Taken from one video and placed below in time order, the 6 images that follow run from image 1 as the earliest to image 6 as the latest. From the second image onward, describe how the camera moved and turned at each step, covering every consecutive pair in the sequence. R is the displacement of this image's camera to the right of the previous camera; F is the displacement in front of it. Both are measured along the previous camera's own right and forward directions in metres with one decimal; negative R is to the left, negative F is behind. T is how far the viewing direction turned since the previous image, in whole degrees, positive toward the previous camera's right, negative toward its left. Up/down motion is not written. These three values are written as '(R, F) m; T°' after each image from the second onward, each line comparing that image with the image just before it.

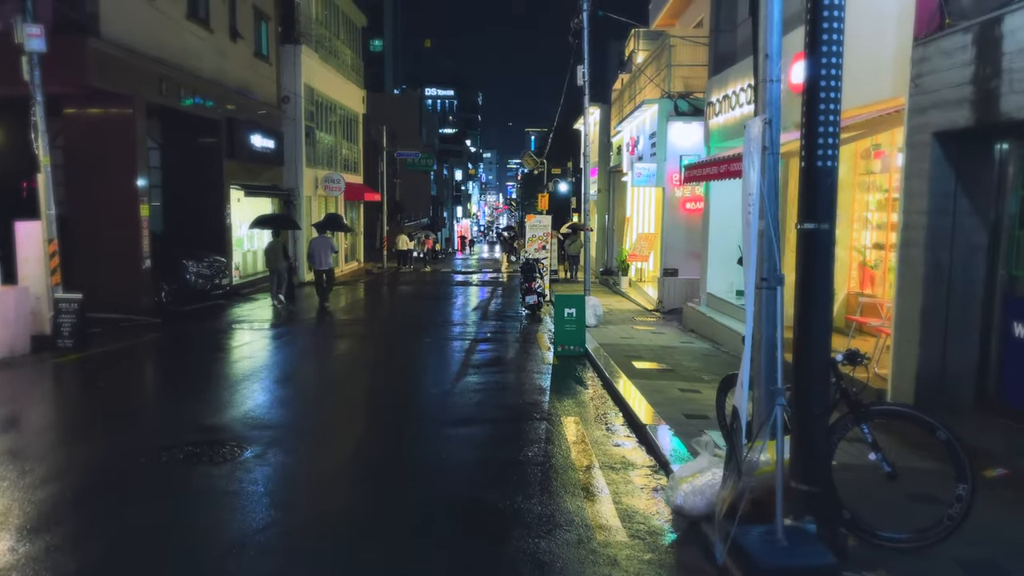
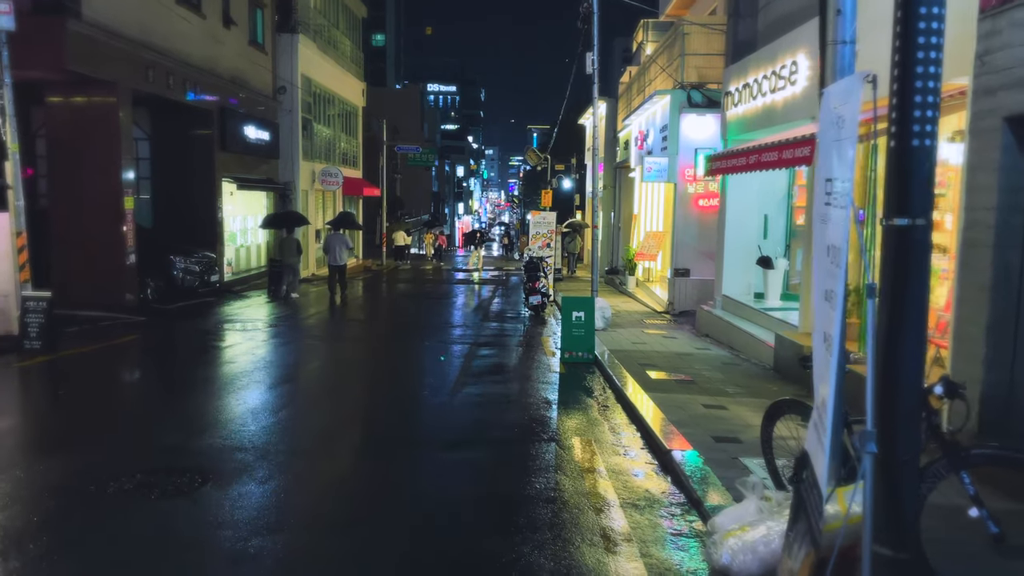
(0.0, +1.0) m; 0°
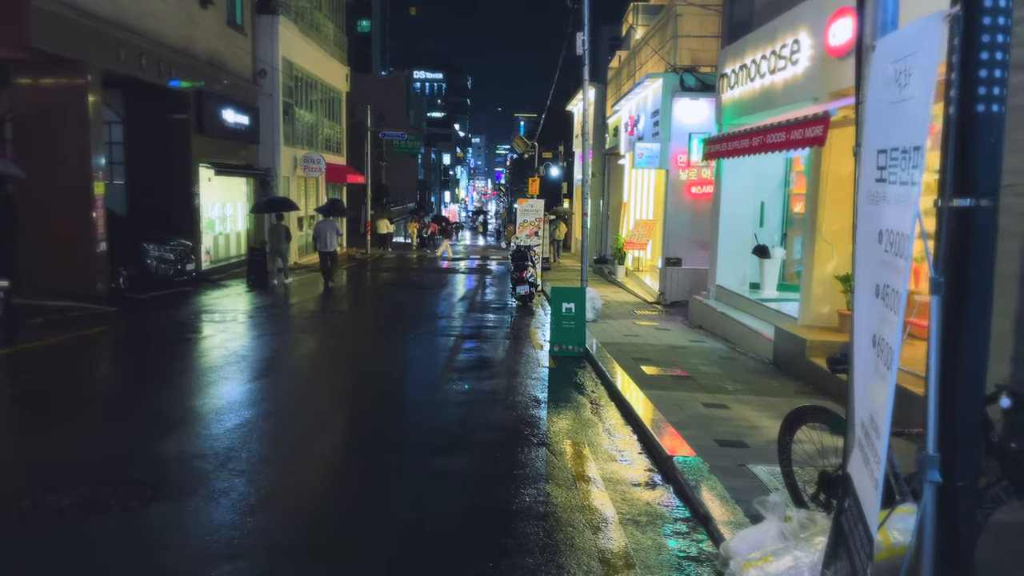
(0.0, +0.6) m; +1°
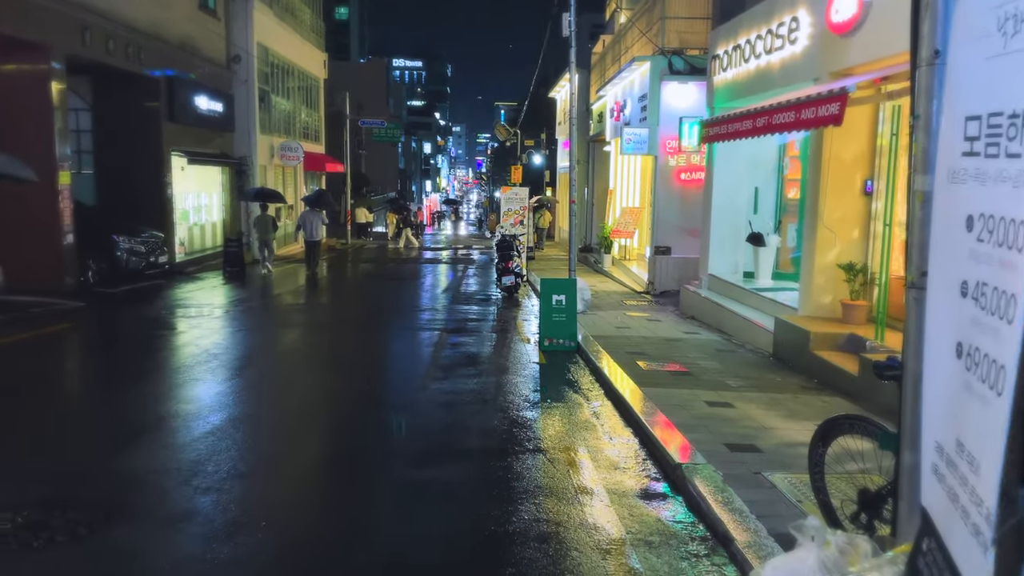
(-0.1, +0.5) m; +1°
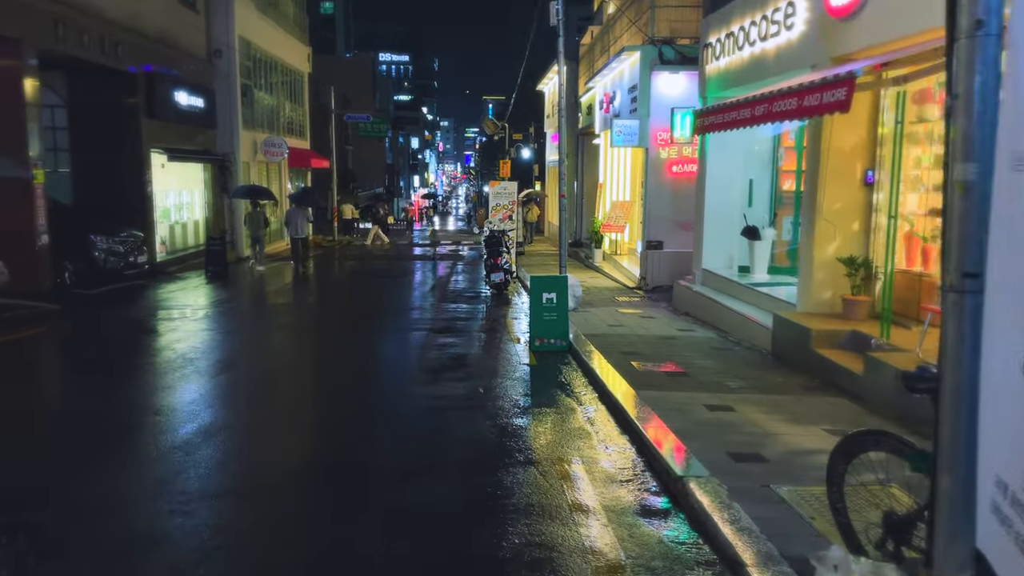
(0.0, +0.4) m; +1°
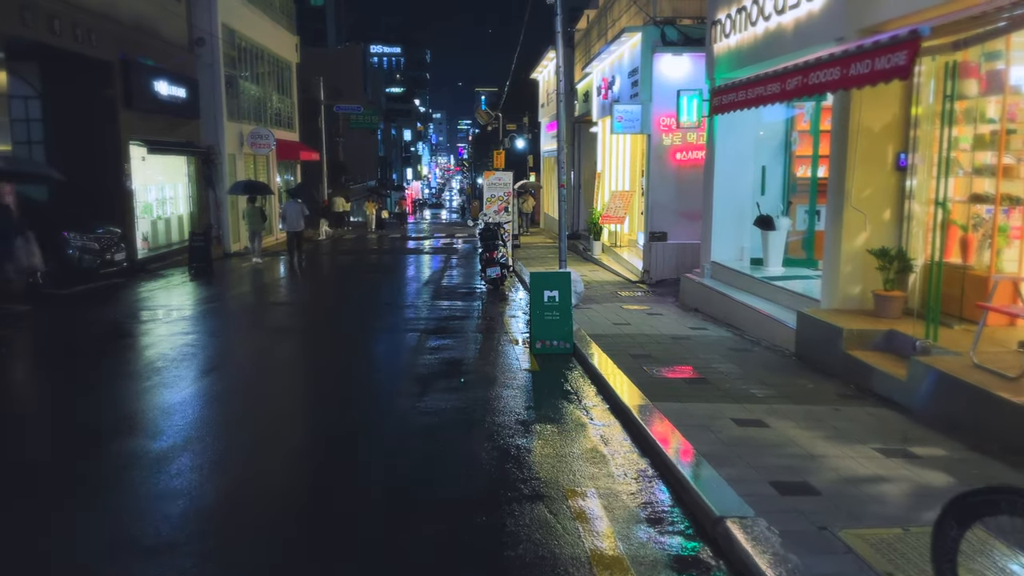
(0.0, +0.9) m; 0°
